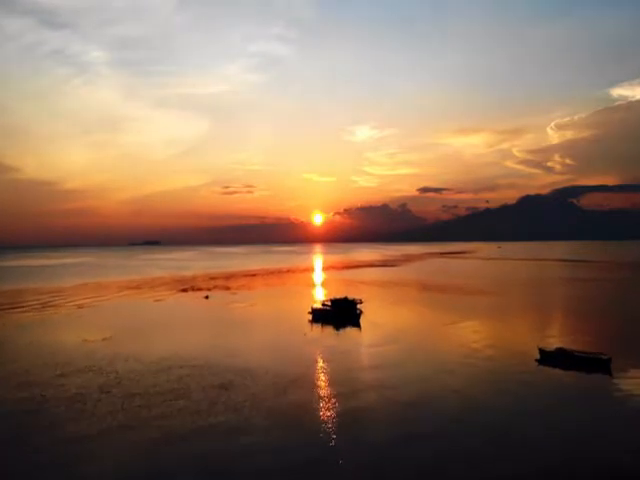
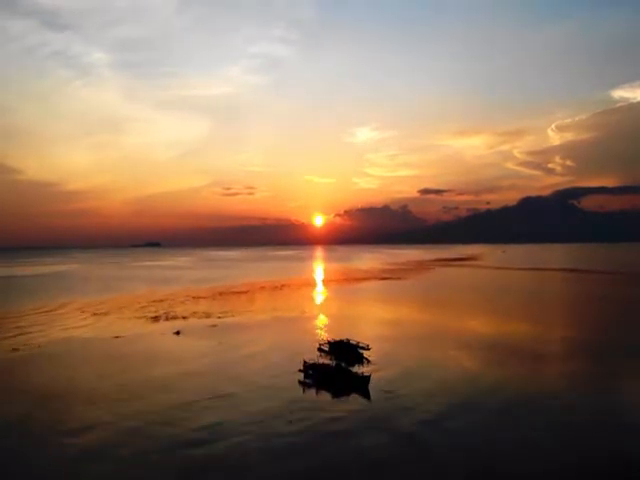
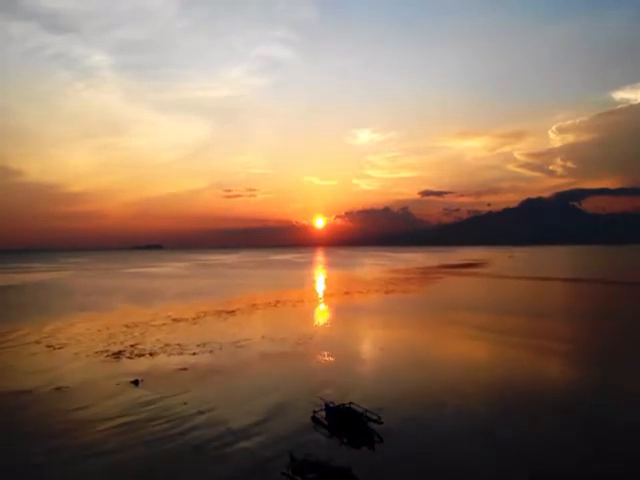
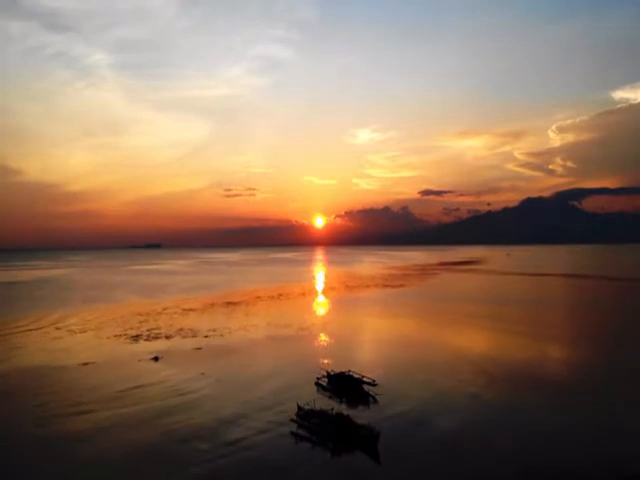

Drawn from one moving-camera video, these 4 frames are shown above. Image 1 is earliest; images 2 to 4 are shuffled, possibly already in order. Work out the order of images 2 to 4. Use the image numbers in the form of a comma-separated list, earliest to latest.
2, 4, 3
